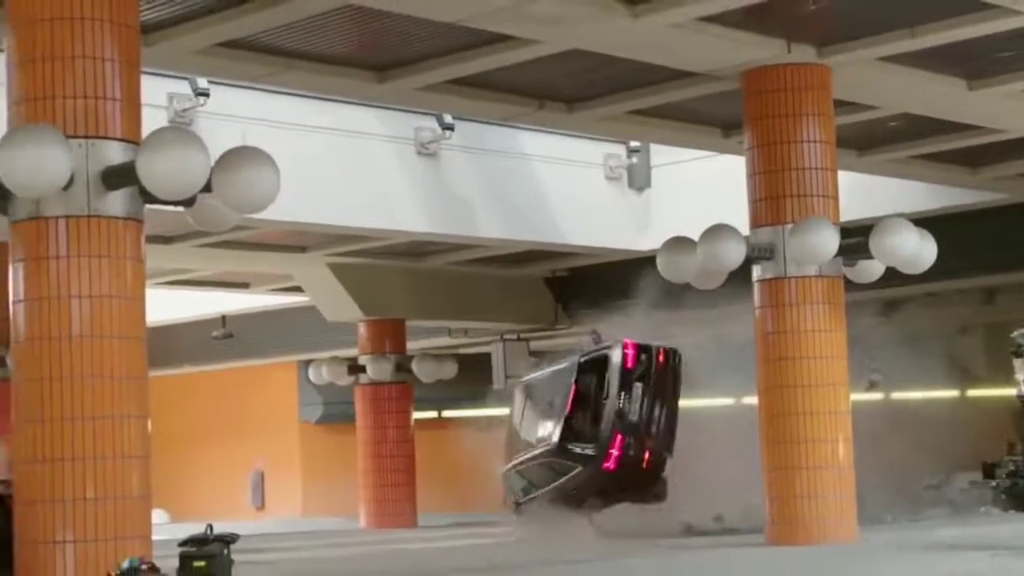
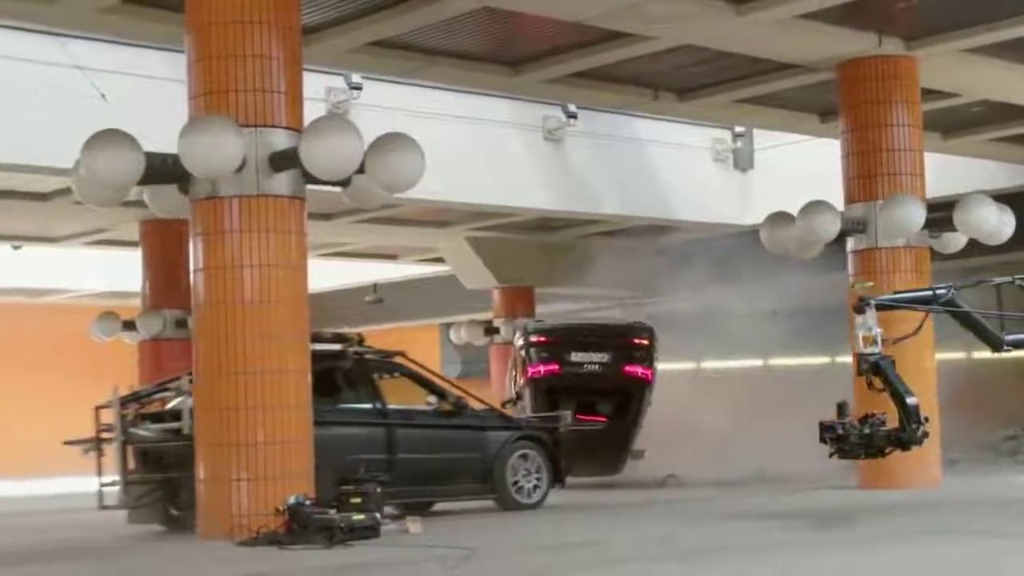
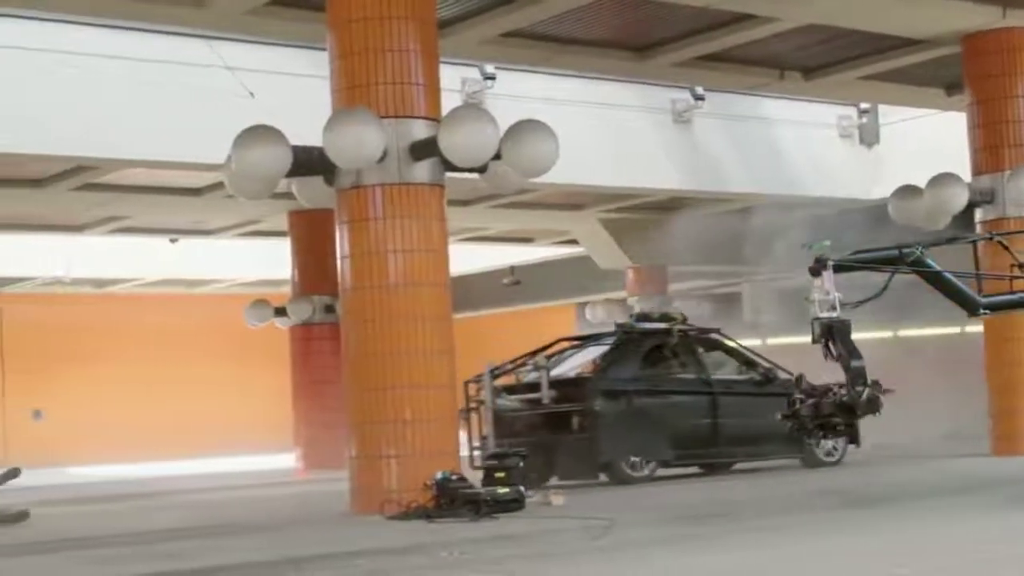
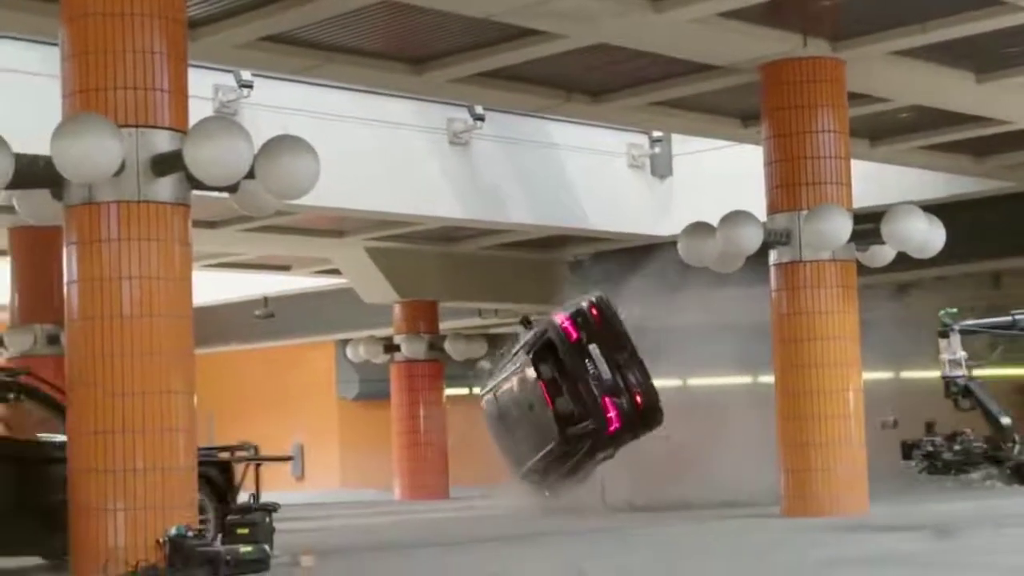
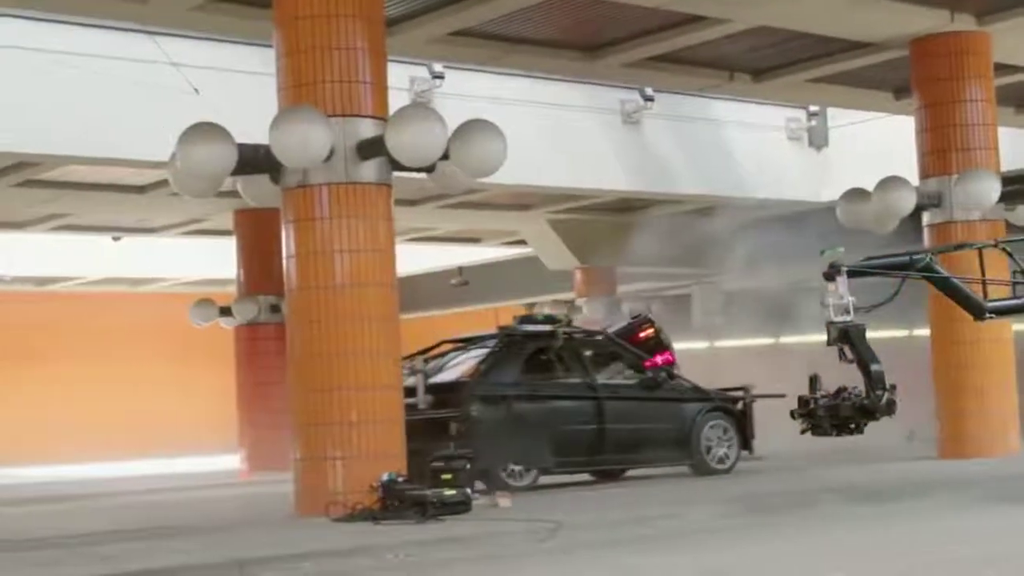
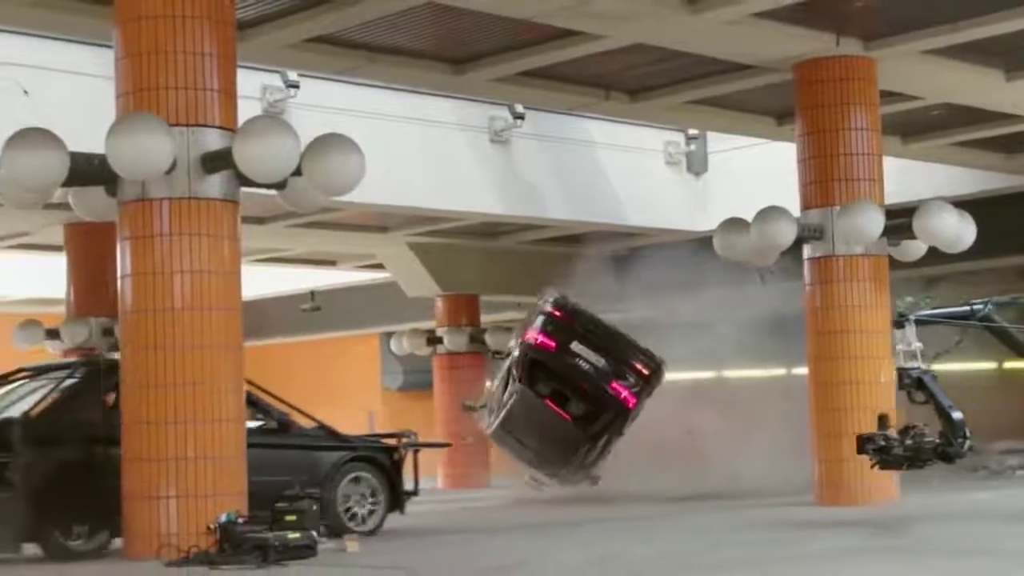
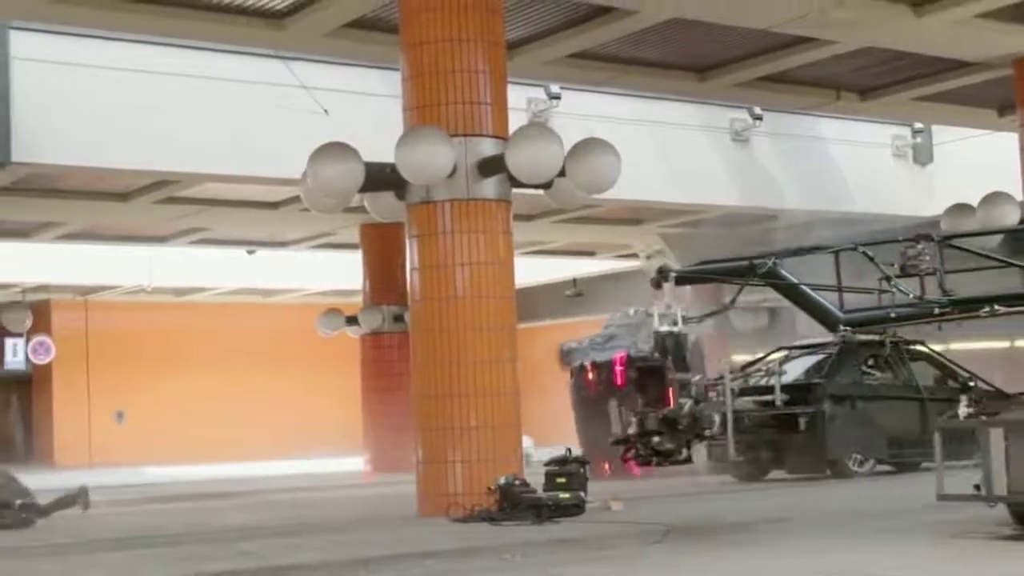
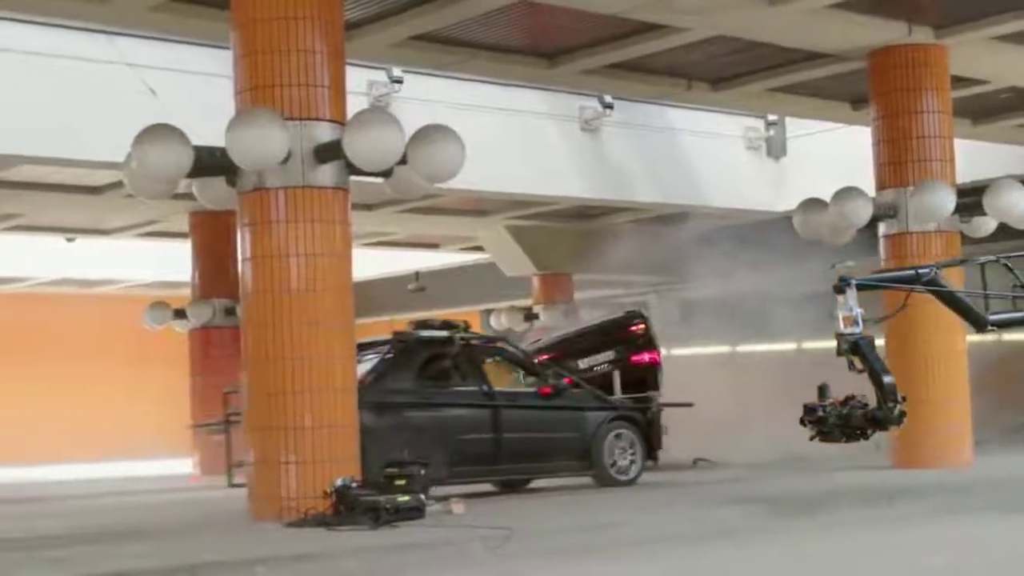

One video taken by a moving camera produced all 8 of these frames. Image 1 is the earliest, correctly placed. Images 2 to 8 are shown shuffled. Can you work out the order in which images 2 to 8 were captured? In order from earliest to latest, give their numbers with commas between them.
4, 6, 2, 8, 5, 3, 7
